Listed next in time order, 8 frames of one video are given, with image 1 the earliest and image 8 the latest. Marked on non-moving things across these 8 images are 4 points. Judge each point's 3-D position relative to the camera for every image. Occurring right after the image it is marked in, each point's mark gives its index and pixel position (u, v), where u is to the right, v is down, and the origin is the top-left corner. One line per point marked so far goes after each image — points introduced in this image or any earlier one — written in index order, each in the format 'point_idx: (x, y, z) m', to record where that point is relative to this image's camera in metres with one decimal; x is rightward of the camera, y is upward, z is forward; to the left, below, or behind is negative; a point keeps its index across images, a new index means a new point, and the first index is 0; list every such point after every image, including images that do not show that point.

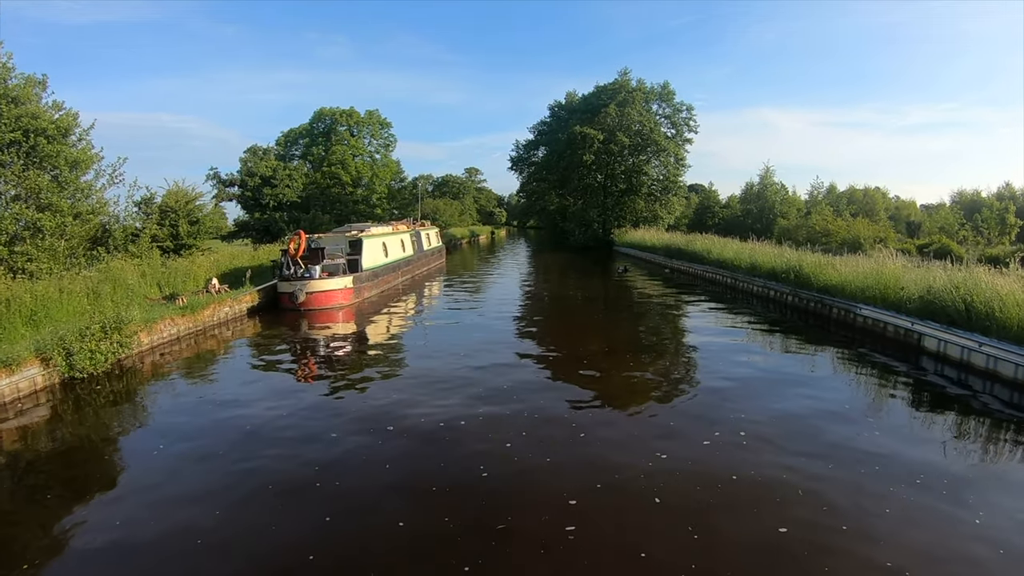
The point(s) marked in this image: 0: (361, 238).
0: (-5.2, +1.7, +18.9) m
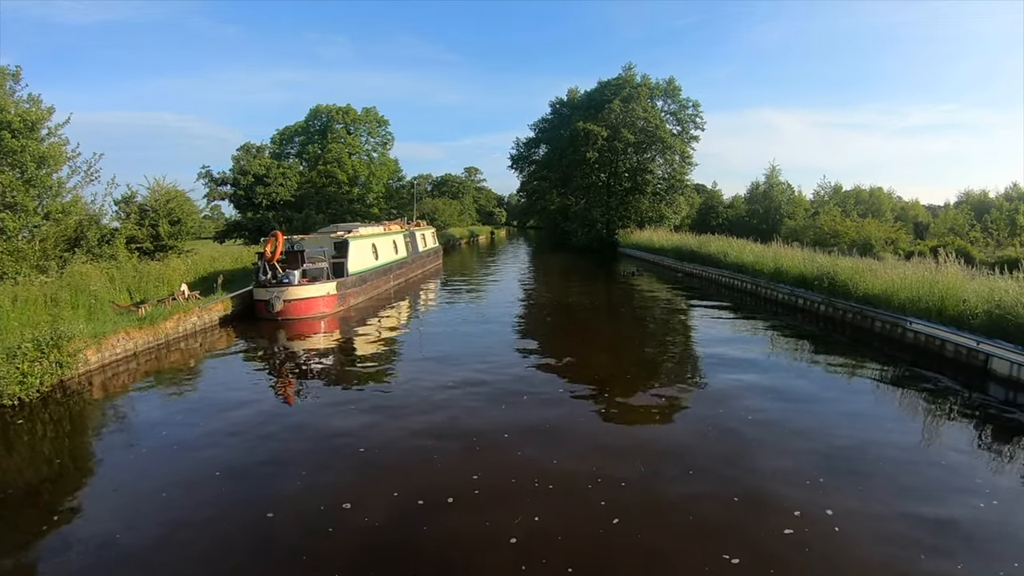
0: (-5.2, +1.5, +17.3) m
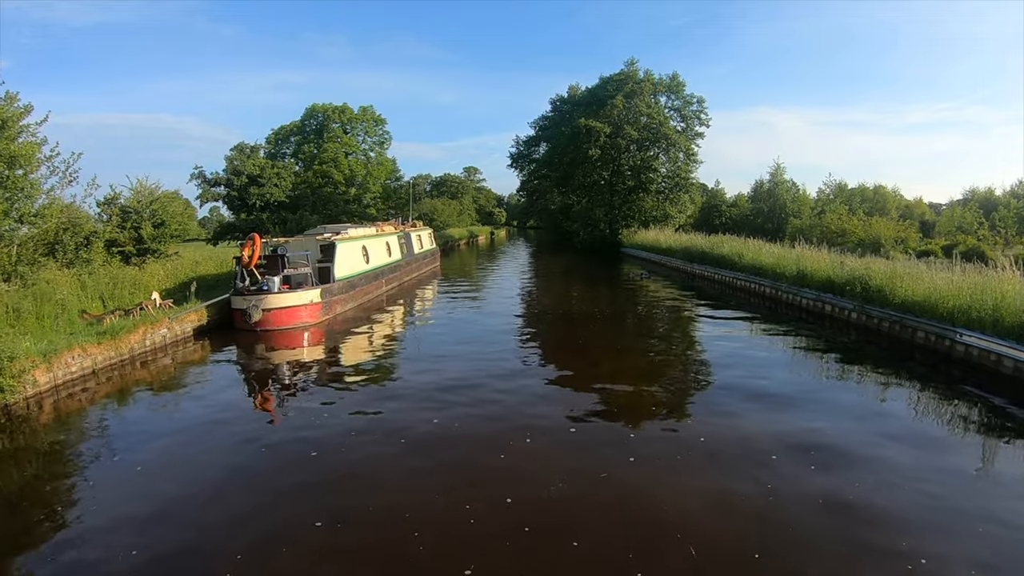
0: (-5.2, +1.4, +16.1) m
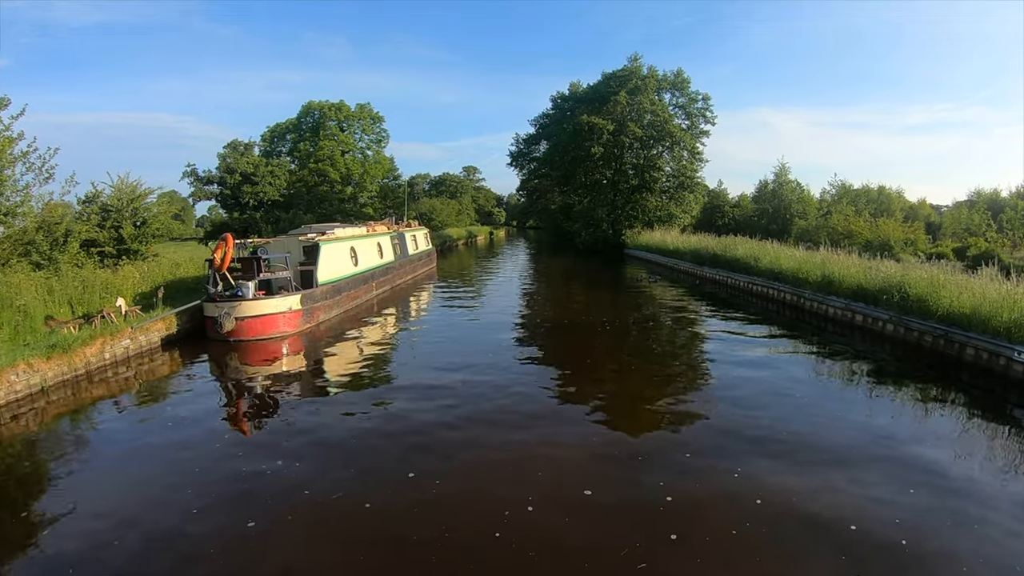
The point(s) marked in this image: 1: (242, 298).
0: (-5.2, +1.2, +14.8) m
1: (-6.1, -0.2, +12.4) m
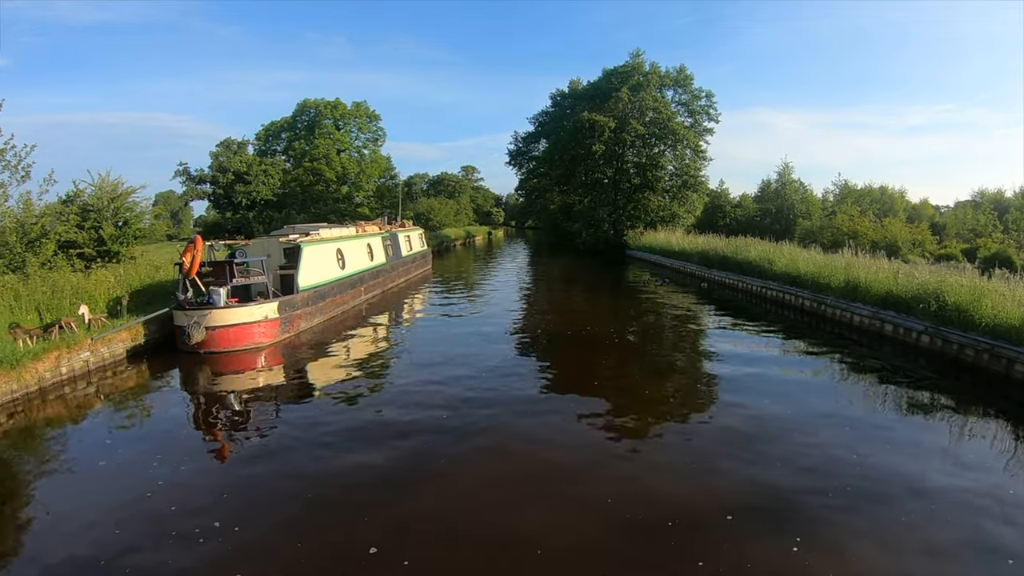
0: (-5.3, +1.1, +13.8) m
1: (-6.2, -0.4, +11.4) m
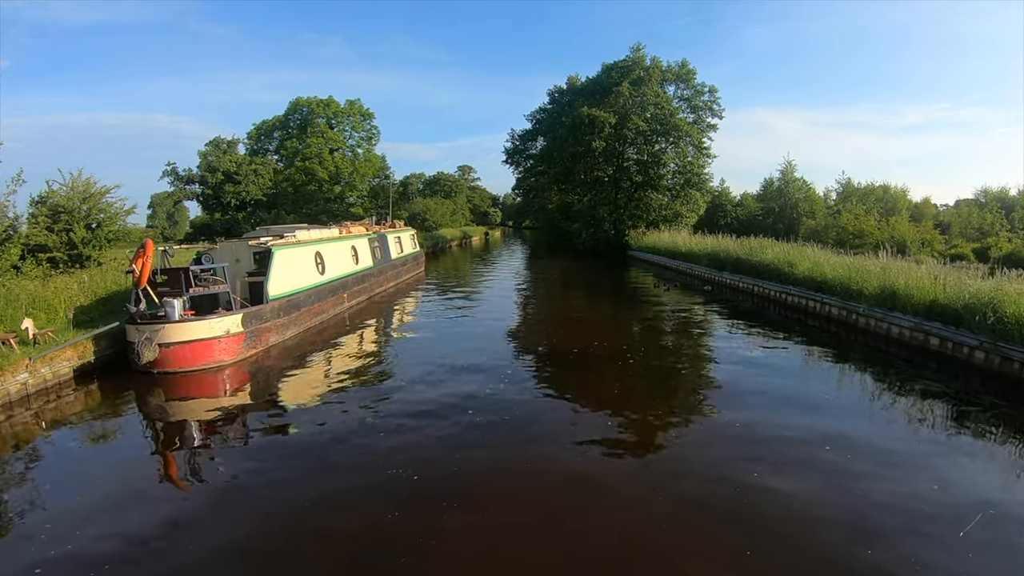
0: (-5.4, +0.9, +12.4) m
1: (-6.3, -0.6, +10.0) m
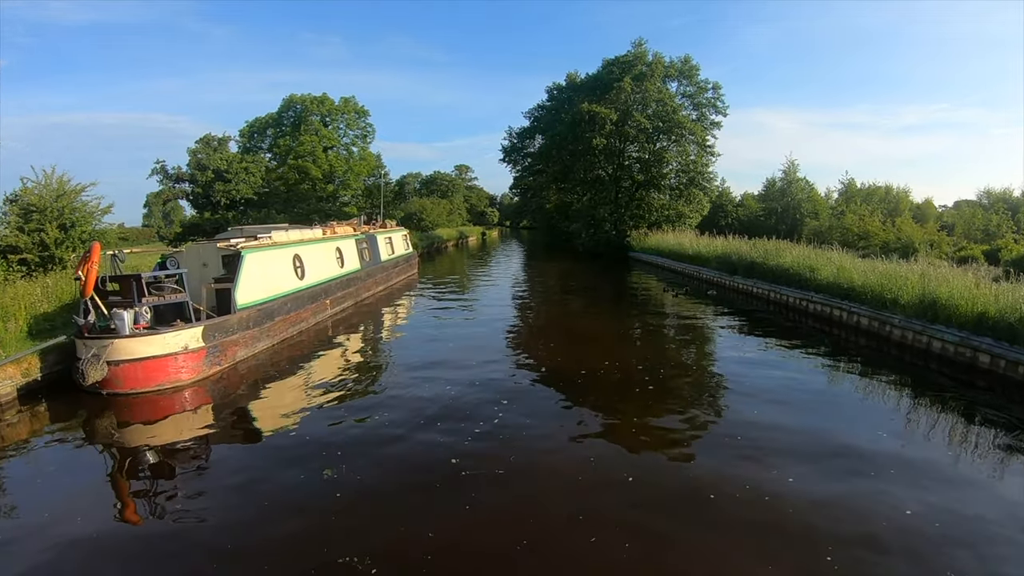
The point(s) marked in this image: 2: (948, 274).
0: (-5.4, +0.7, +11.2) m
1: (-6.3, -0.7, +8.8) m
2: (+8.7, +0.3, +11.1) m
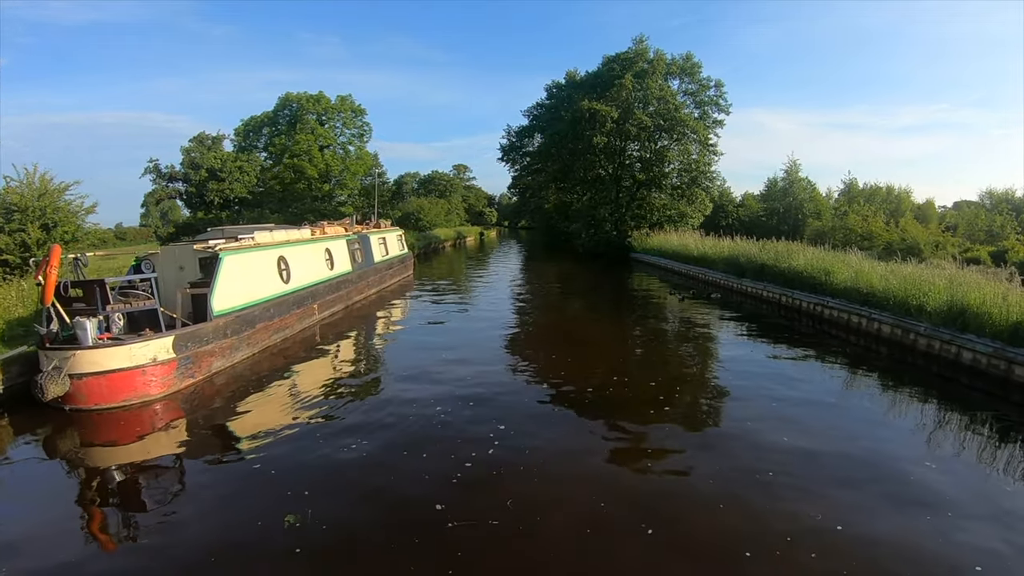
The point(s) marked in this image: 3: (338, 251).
0: (-5.5, +0.6, +10.5) m
1: (-6.3, -0.8, +8.0) m
2: (+8.7, +0.2, +10.4) m
3: (-5.3, +1.1, +17.0) m
